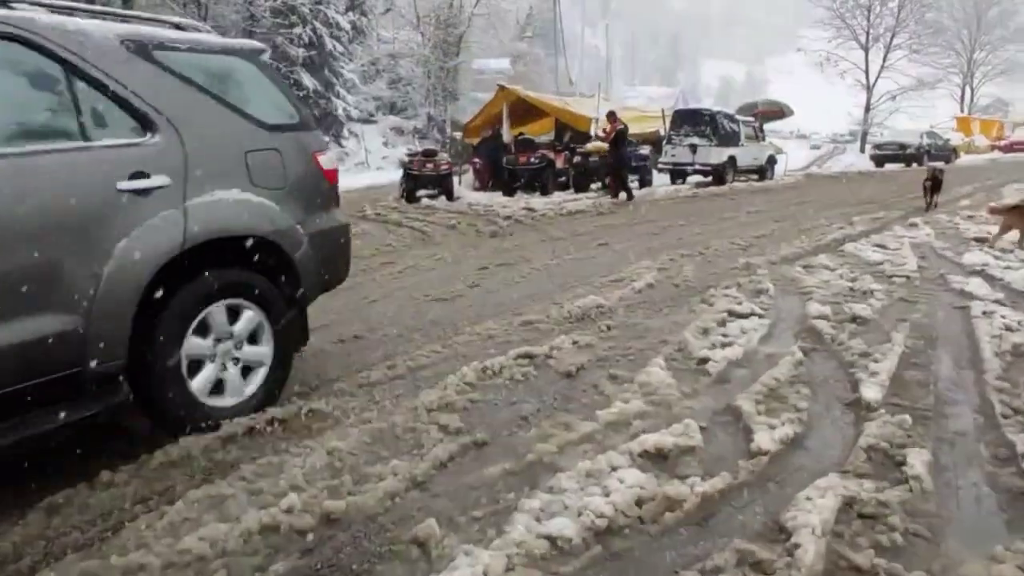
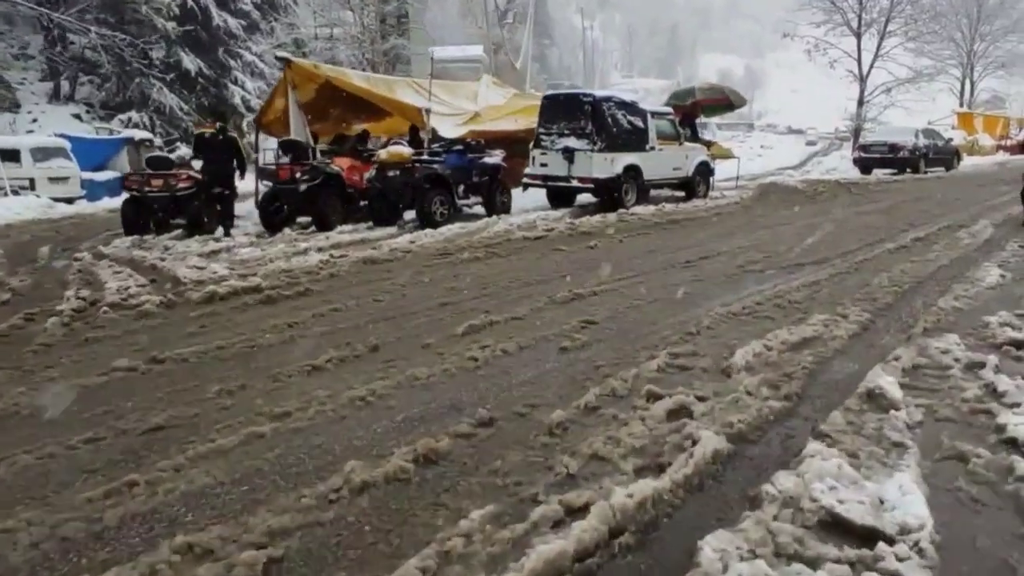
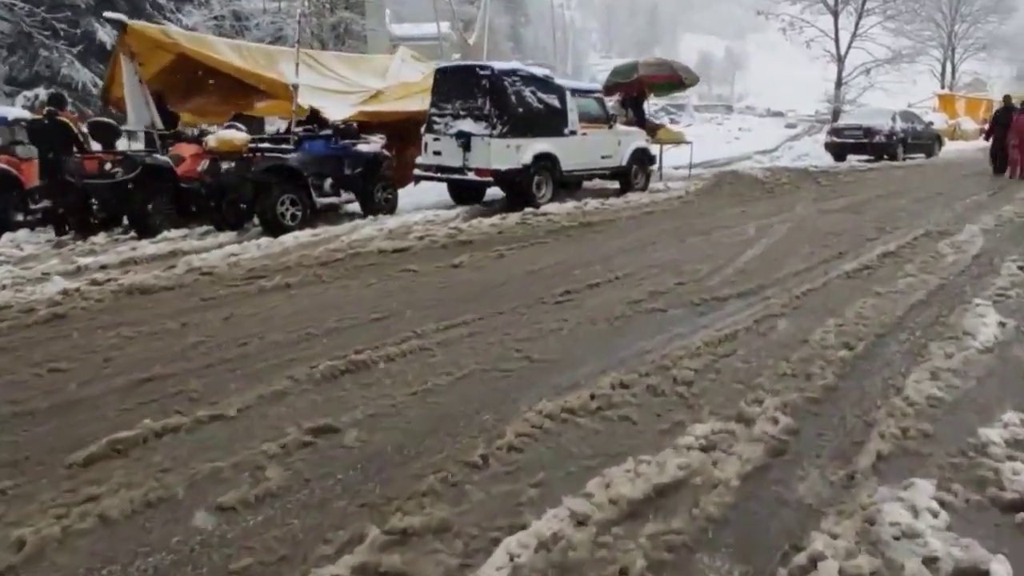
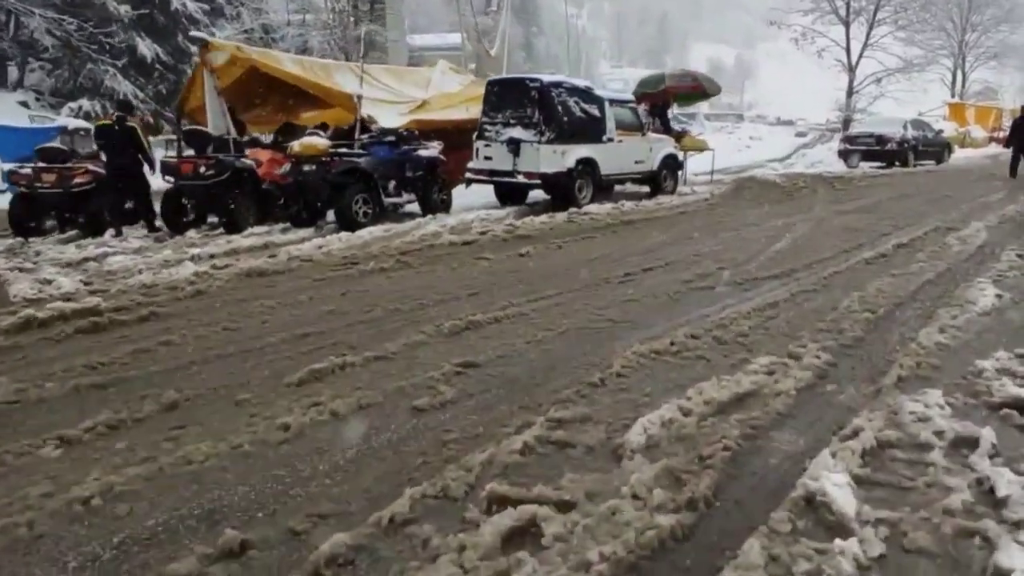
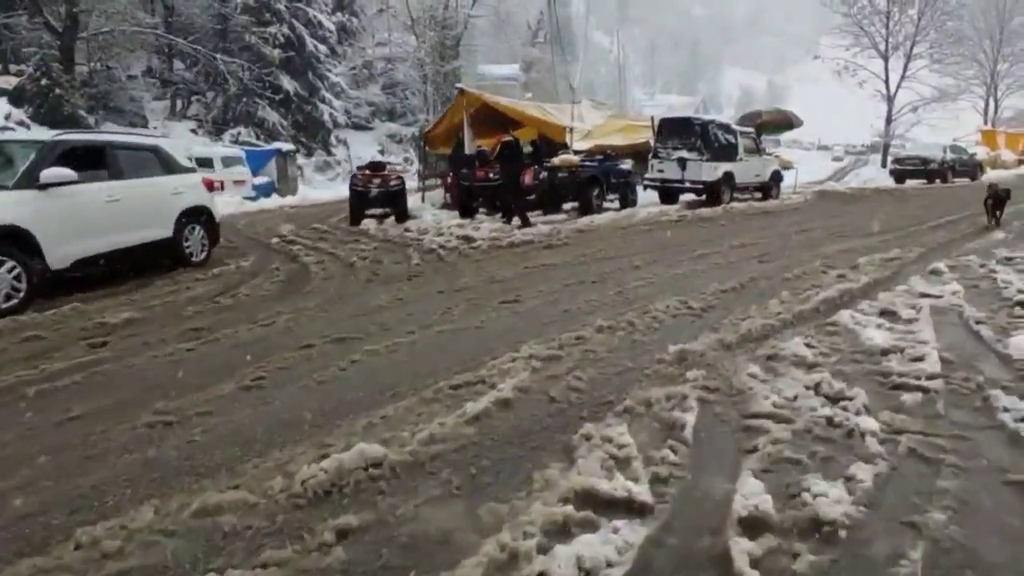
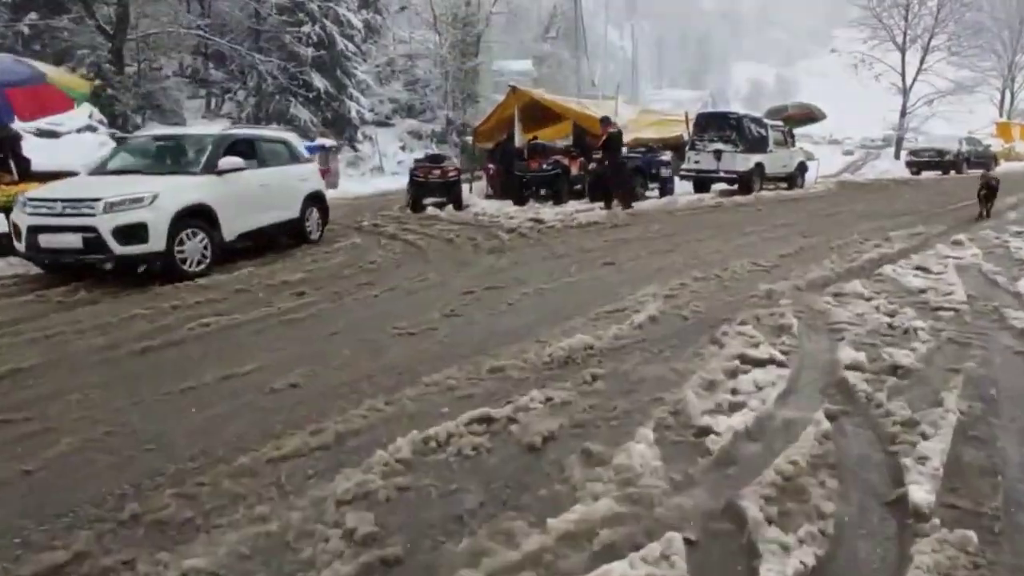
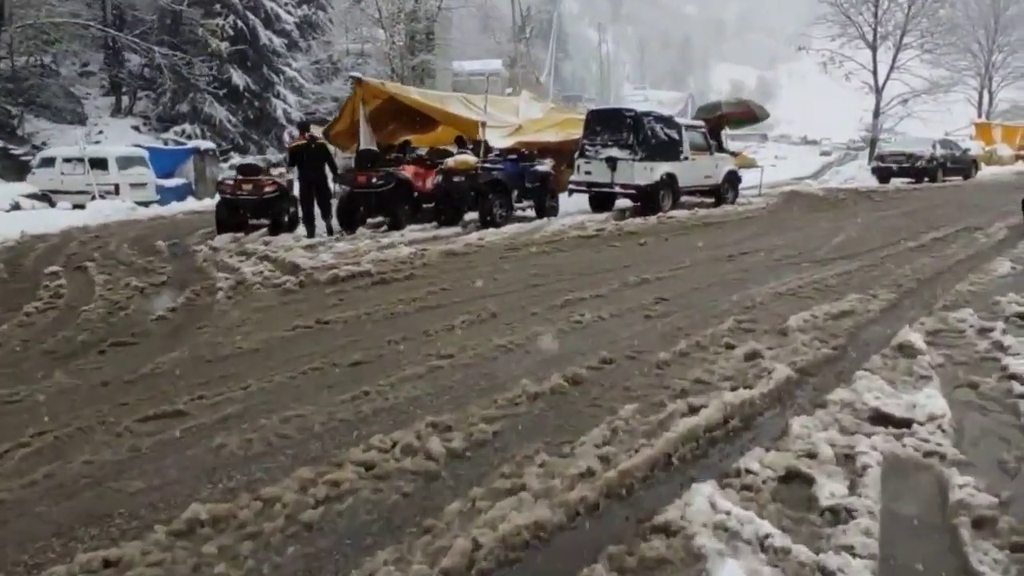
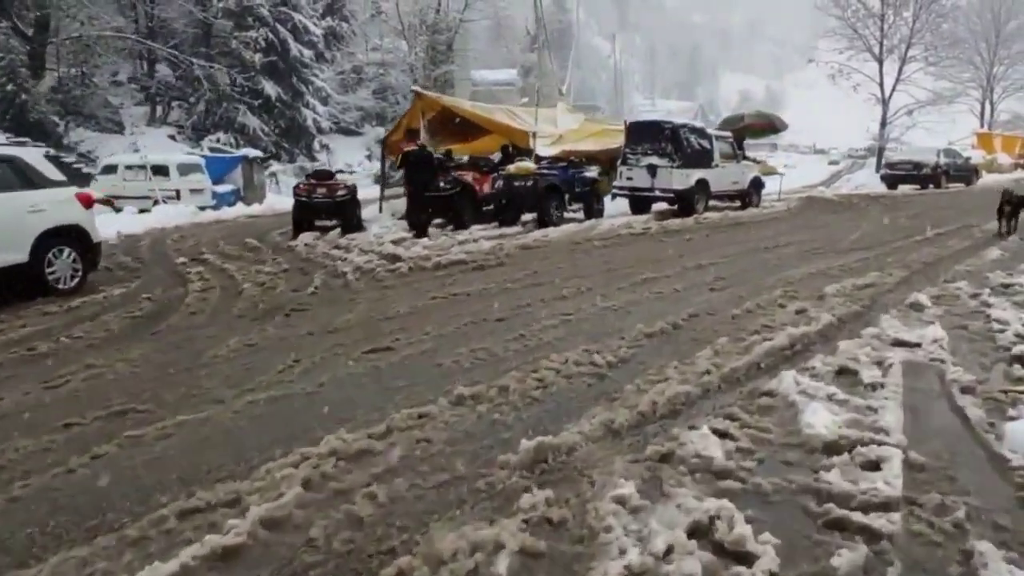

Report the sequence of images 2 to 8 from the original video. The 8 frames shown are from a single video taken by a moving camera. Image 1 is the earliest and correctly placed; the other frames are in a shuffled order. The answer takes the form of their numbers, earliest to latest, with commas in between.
6, 5, 8, 7, 2, 4, 3
